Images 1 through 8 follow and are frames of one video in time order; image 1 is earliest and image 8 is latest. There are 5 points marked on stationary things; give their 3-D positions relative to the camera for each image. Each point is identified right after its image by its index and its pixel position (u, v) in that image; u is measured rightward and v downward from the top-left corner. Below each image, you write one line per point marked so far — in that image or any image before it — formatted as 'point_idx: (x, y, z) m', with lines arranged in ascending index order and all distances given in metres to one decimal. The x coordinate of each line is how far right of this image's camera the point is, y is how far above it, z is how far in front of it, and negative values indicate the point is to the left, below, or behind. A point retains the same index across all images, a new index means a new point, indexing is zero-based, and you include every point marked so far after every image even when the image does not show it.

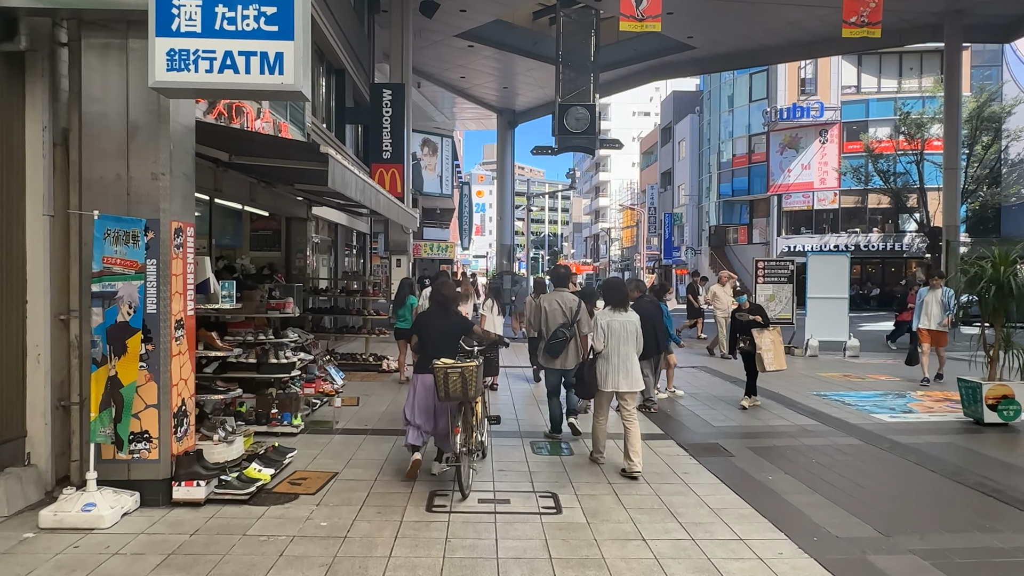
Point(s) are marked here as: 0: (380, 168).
0: (-2.6, +2.4, +14.4) m
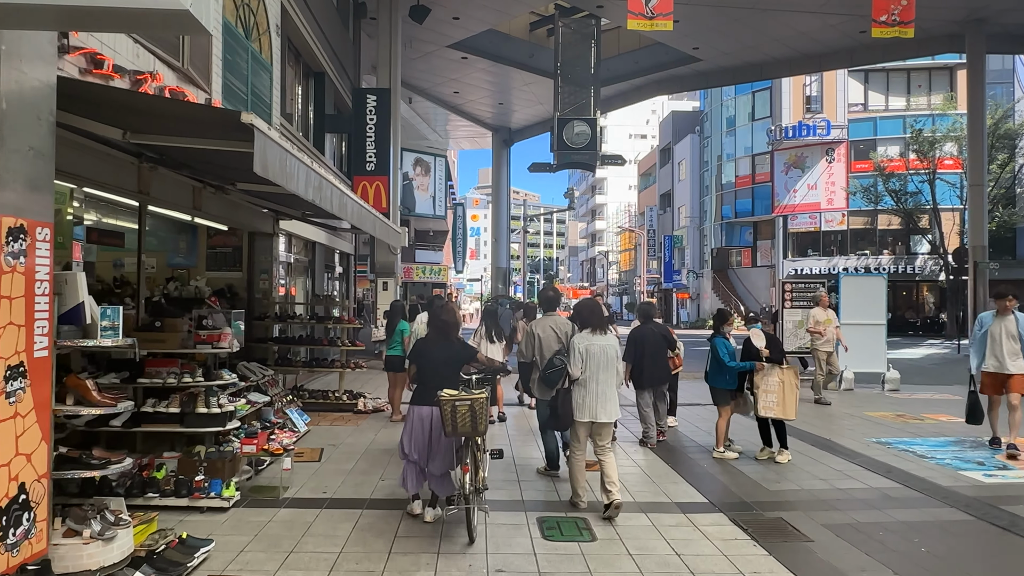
0: (-2.7, +1.9, +13.0) m
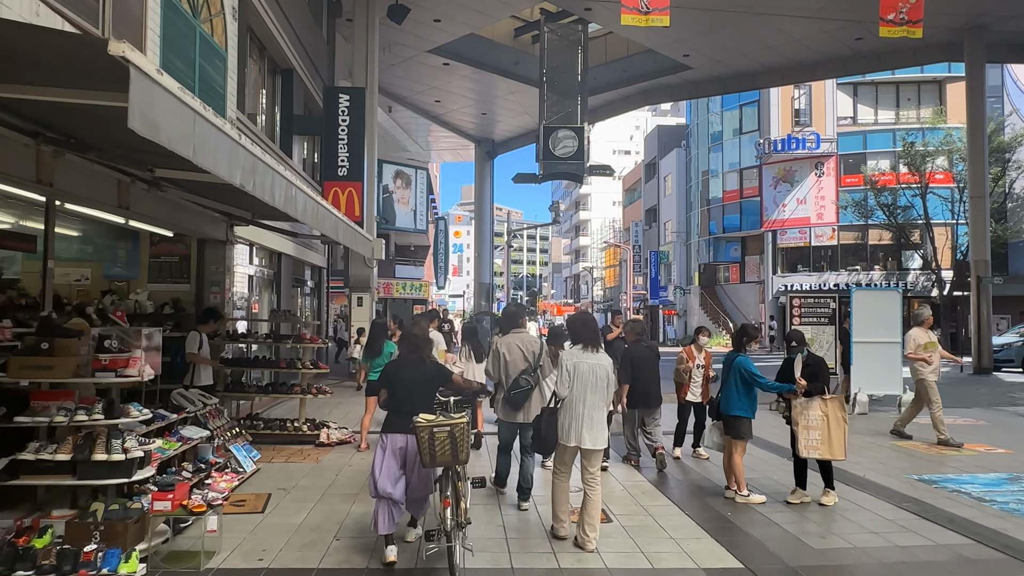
0: (-3.0, +1.7, +12.0) m
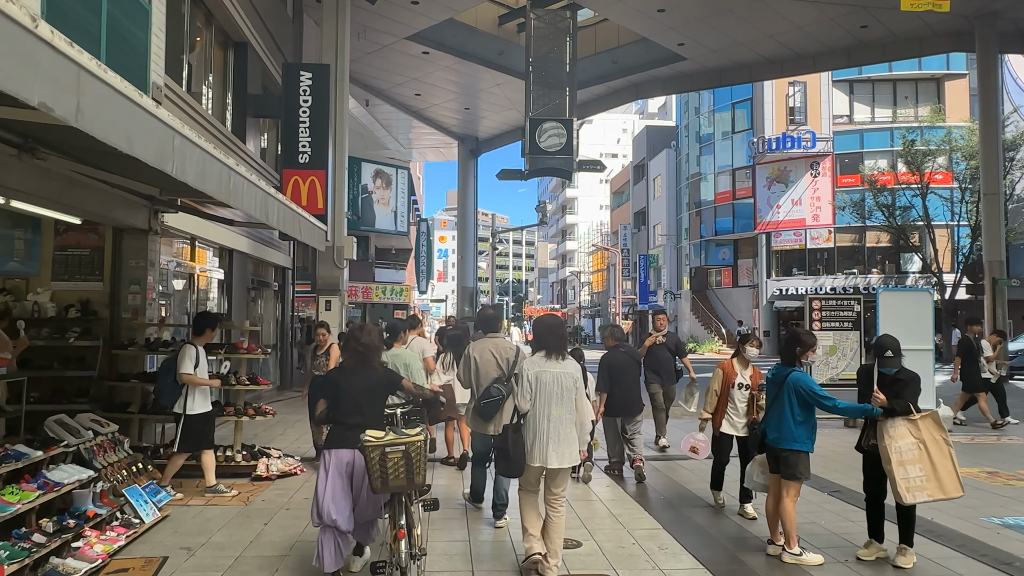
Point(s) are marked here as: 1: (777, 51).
0: (-3.2, +1.7, +10.6) m
1: (+7.1, +6.3, +19.3) m
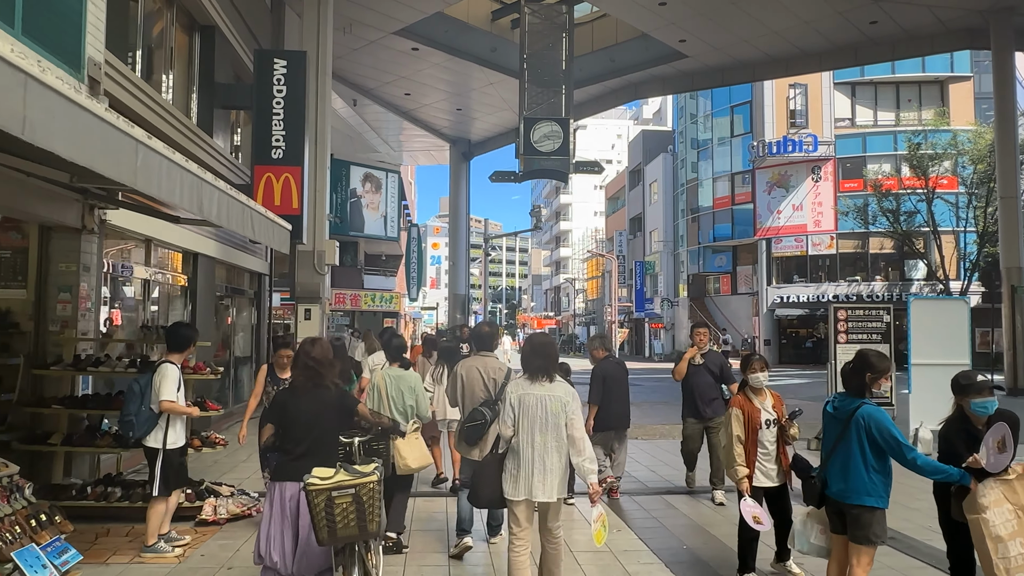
0: (-3.3, +1.6, +9.7) m
1: (+6.9, +6.1, +18.5) m
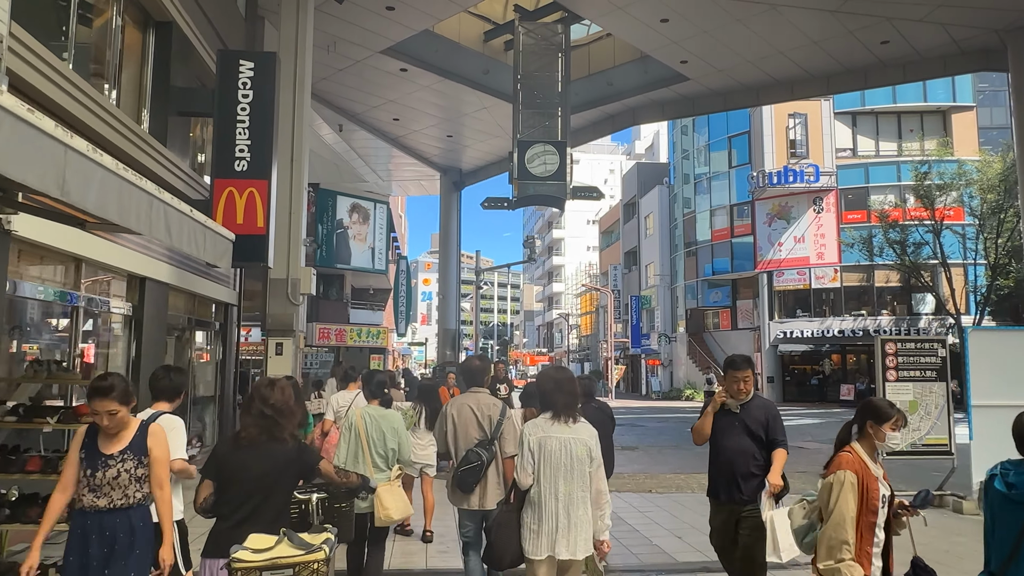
0: (-3.4, +1.2, +8.6) m
1: (+6.8, +5.3, +17.6) m
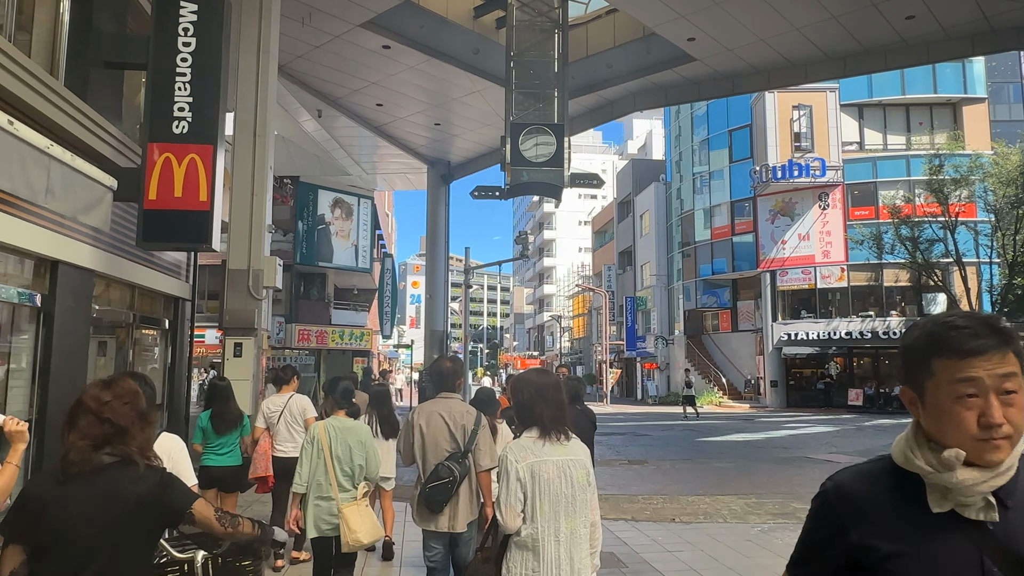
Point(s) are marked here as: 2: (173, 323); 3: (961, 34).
0: (-3.4, +1.3, +7.1) m
1: (+6.6, +5.4, +16.3) m
2: (-4.7, -0.5, +10.1) m
3: (+9.5, +5.3, +15.3) m
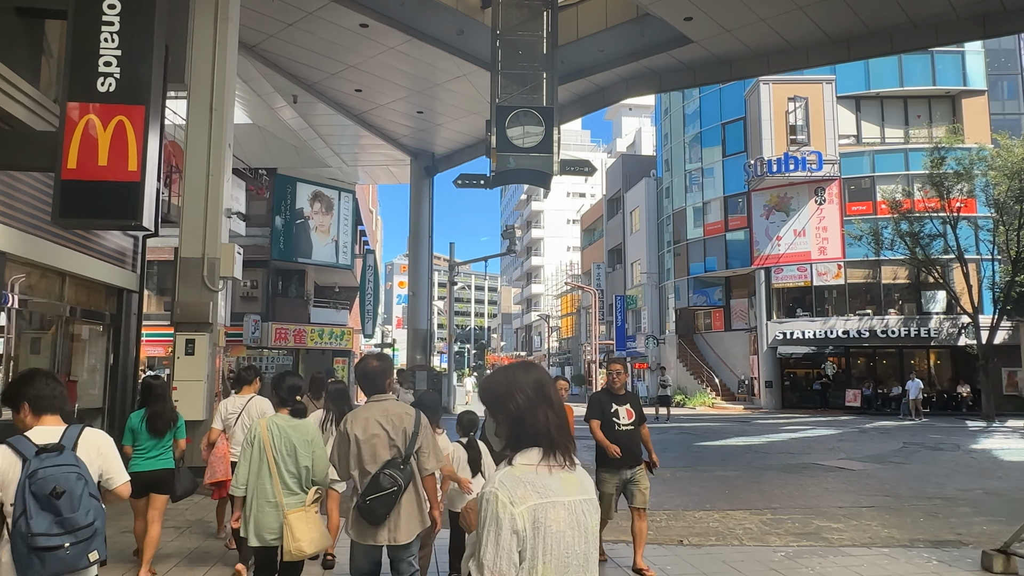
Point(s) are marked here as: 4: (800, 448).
0: (-3.5, +1.4, +6.0) m
1: (+6.3, +5.5, +15.5) m
2: (-4.9, -0.4, +9.0) m
3: (+9.2, +5.4, +14.5) m
4: (+5.3, -3.0, +13.4) m
